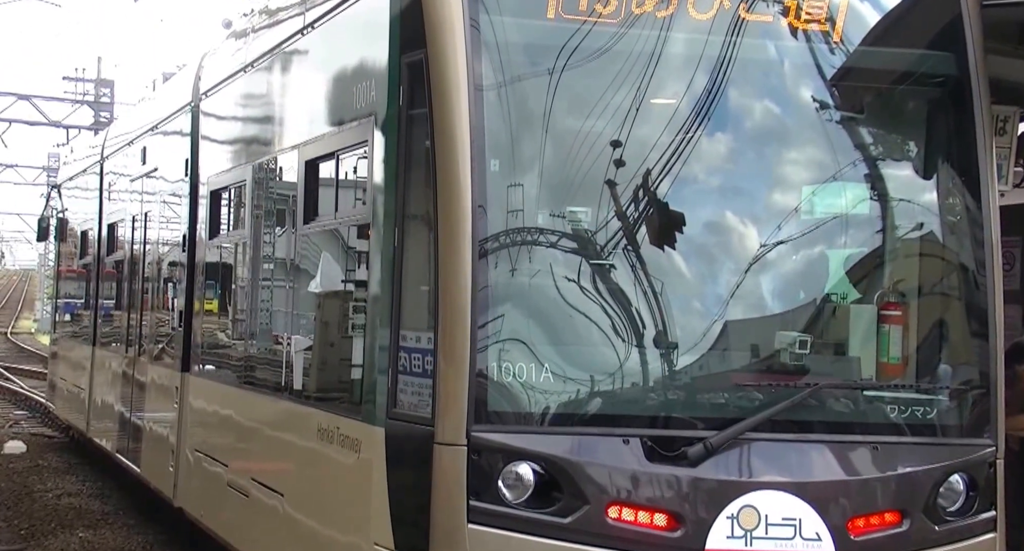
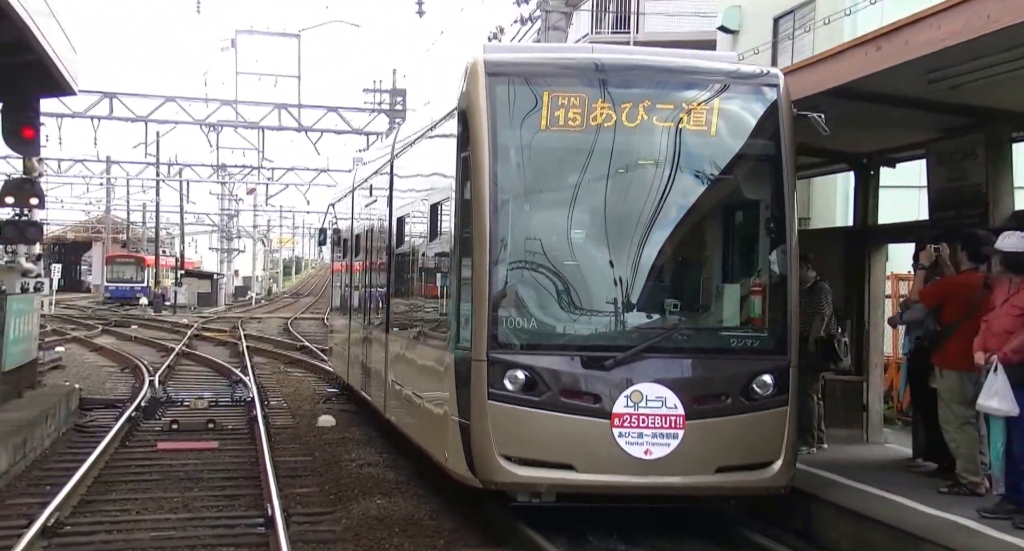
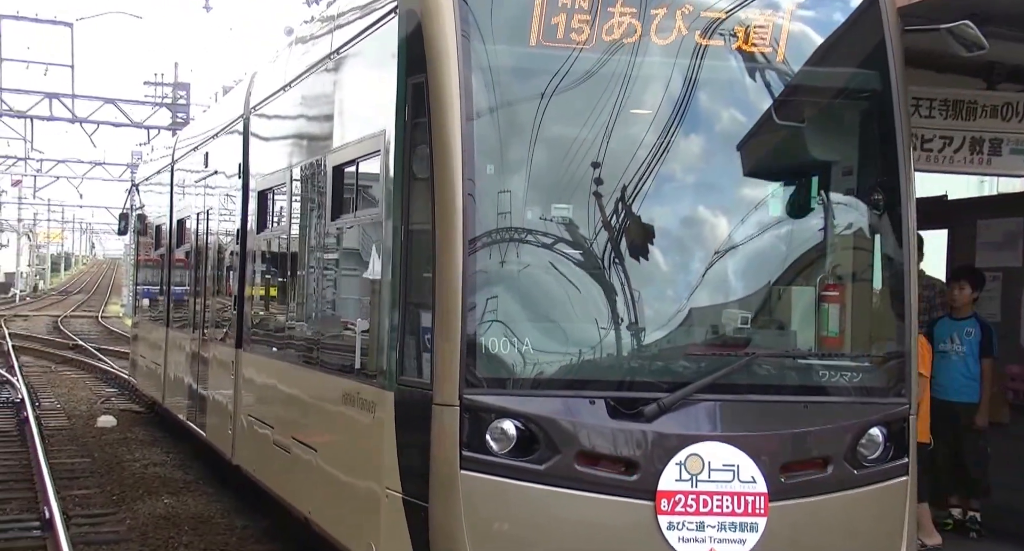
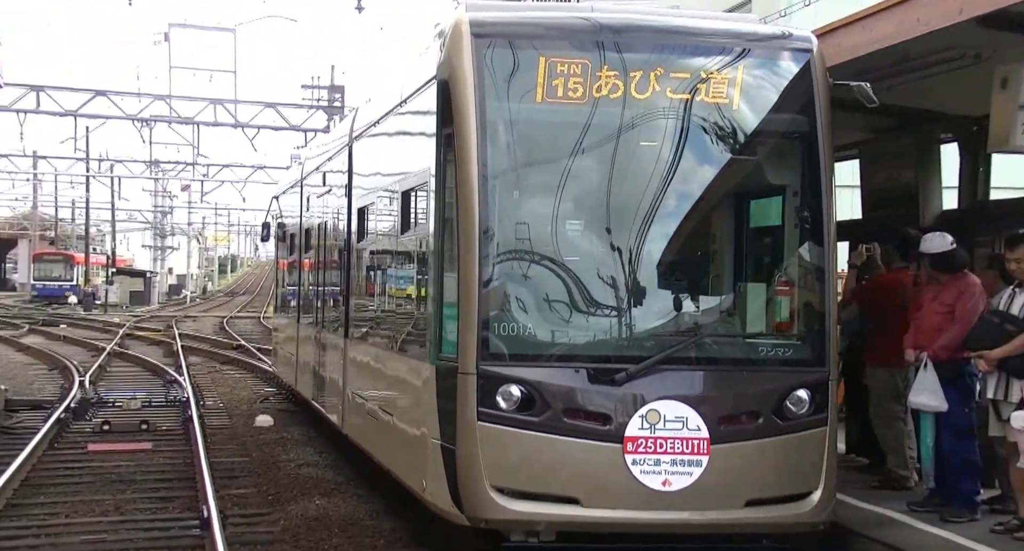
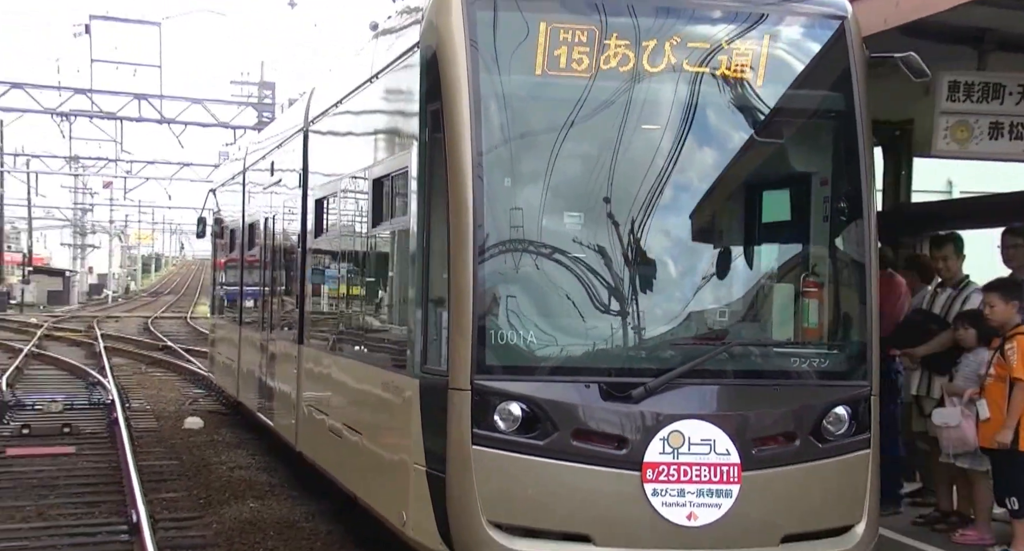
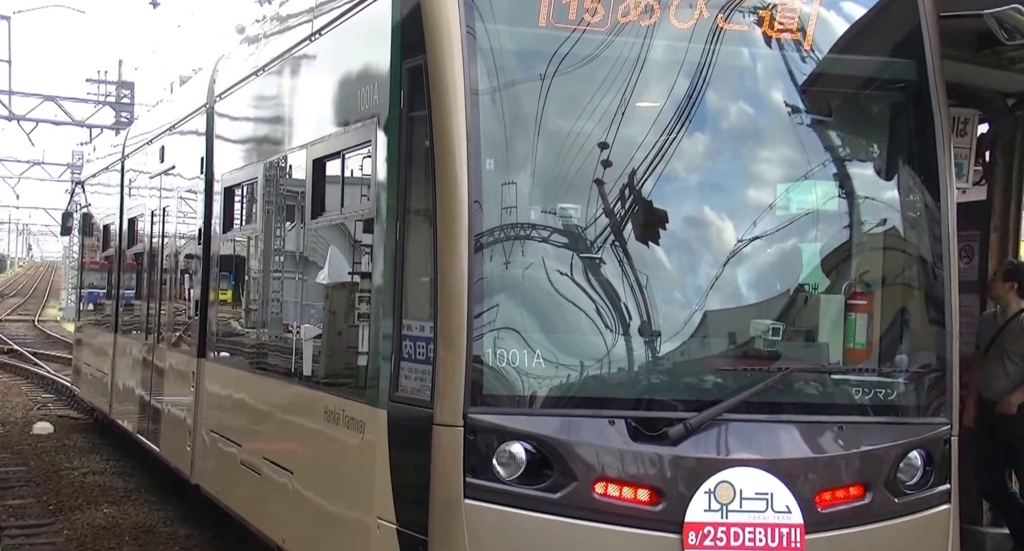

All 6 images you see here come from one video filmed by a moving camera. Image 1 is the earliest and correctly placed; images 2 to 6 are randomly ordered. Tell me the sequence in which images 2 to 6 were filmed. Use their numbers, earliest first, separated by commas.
6, 3, 5, 4, 2
